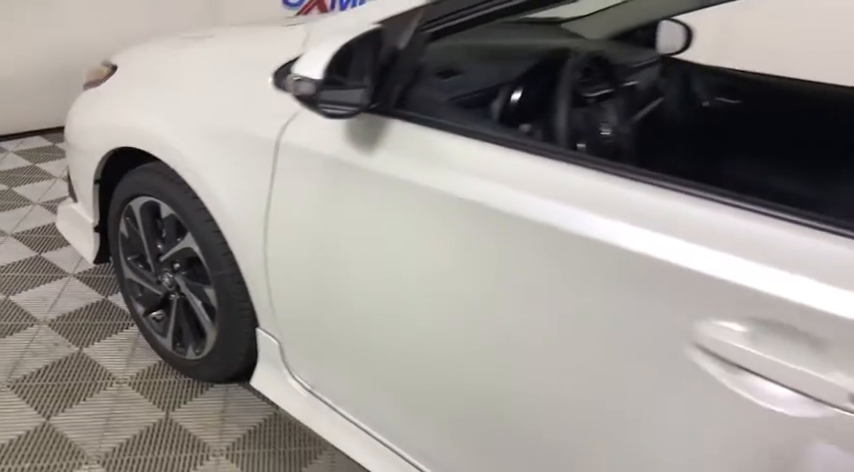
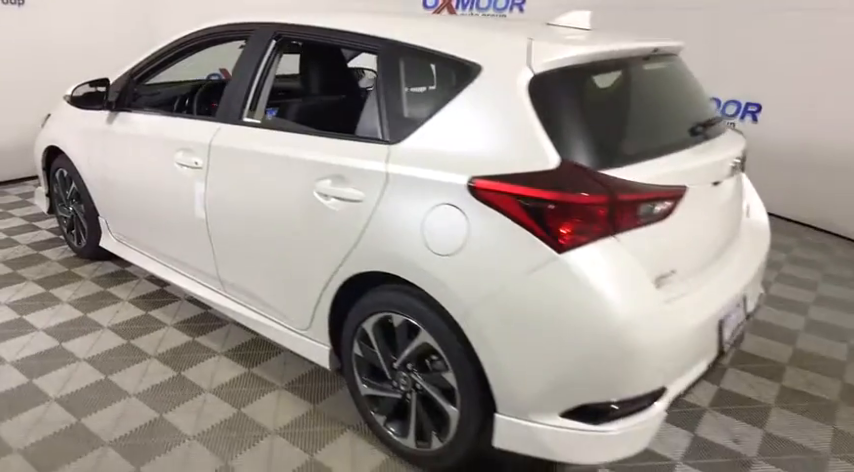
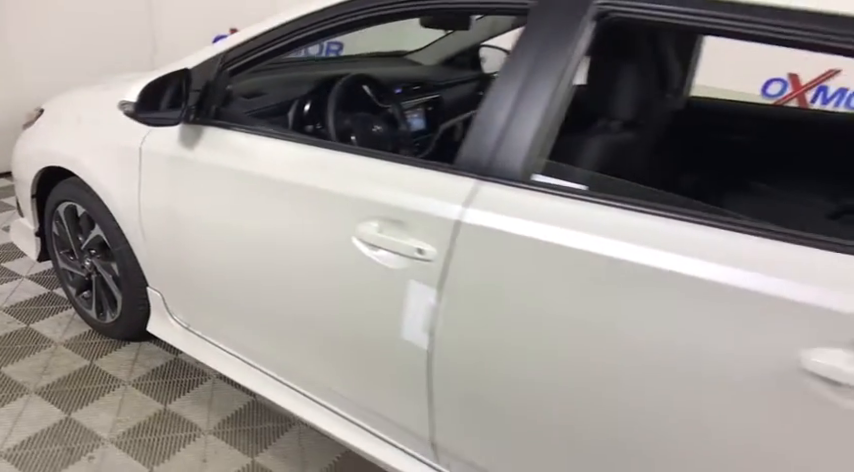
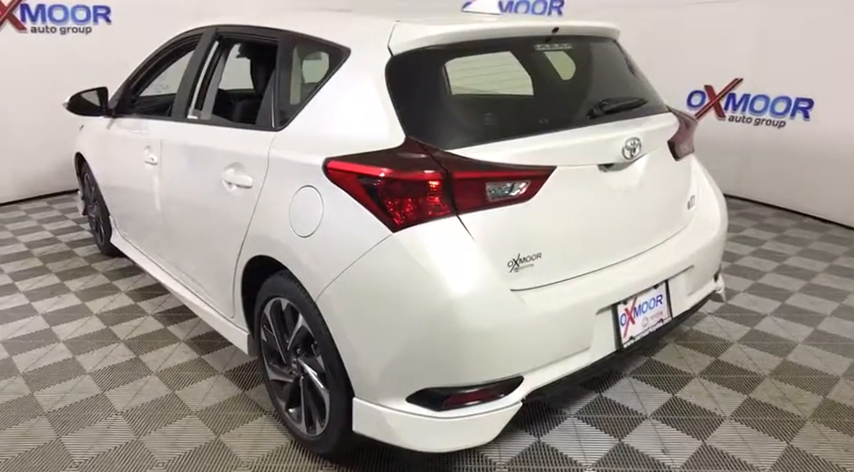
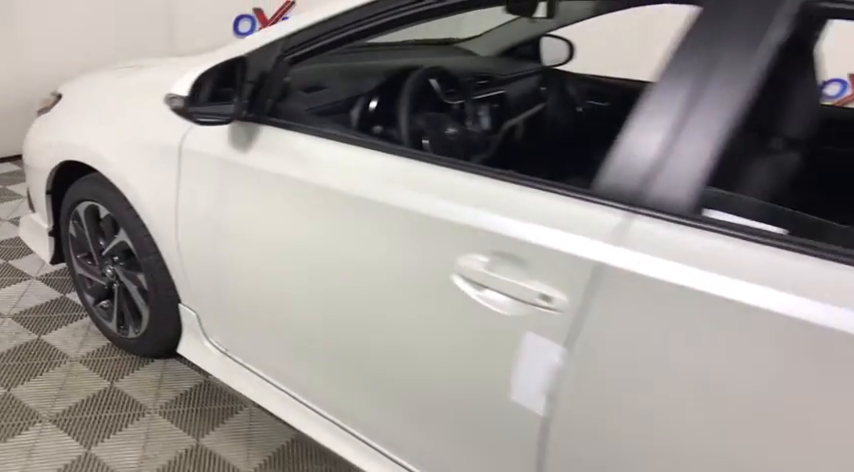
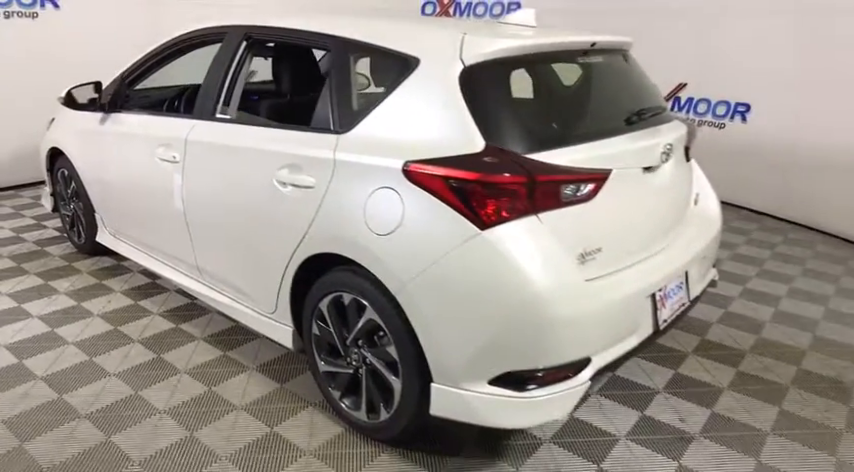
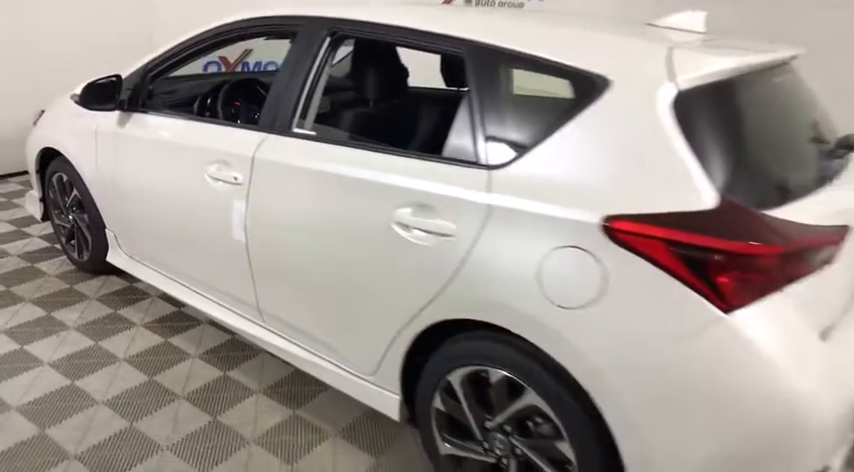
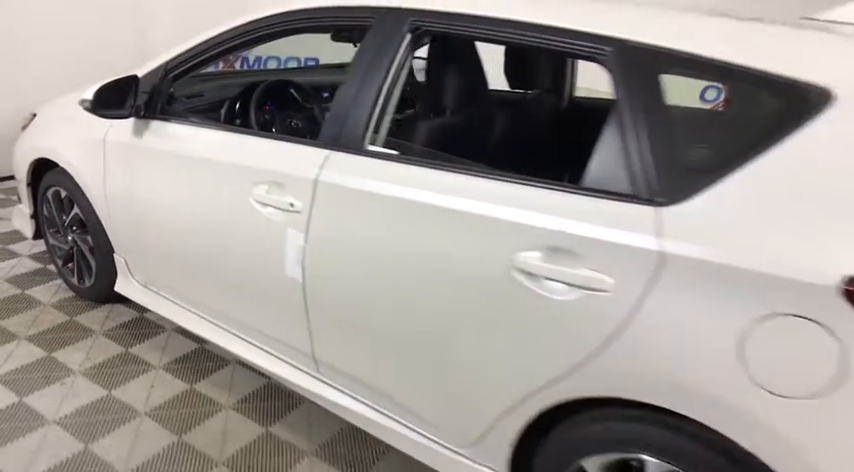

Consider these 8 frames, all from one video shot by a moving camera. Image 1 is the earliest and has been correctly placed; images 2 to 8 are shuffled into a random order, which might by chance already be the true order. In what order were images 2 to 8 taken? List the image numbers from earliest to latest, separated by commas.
5, 3, 8, 7, 2, 6, 4
